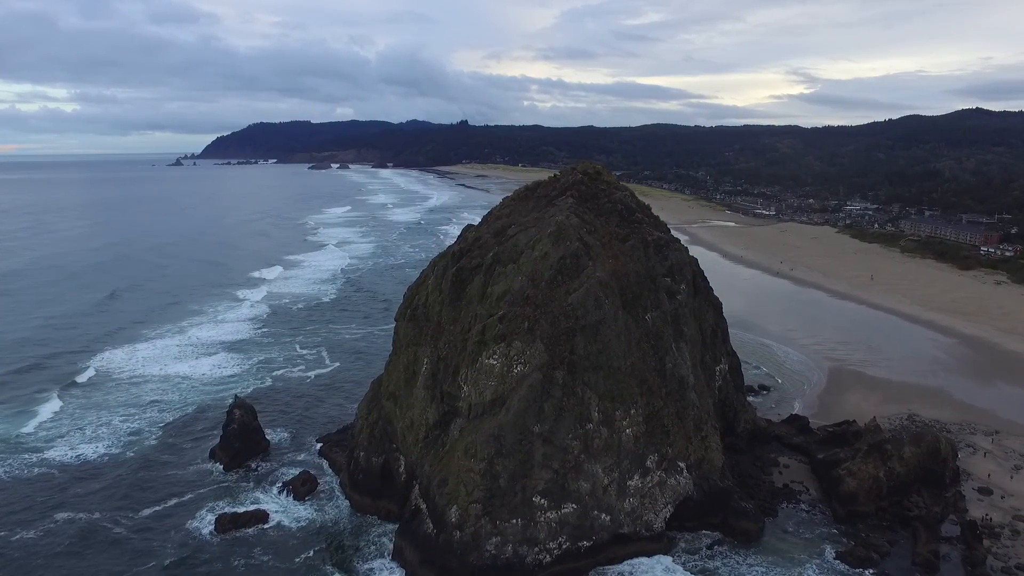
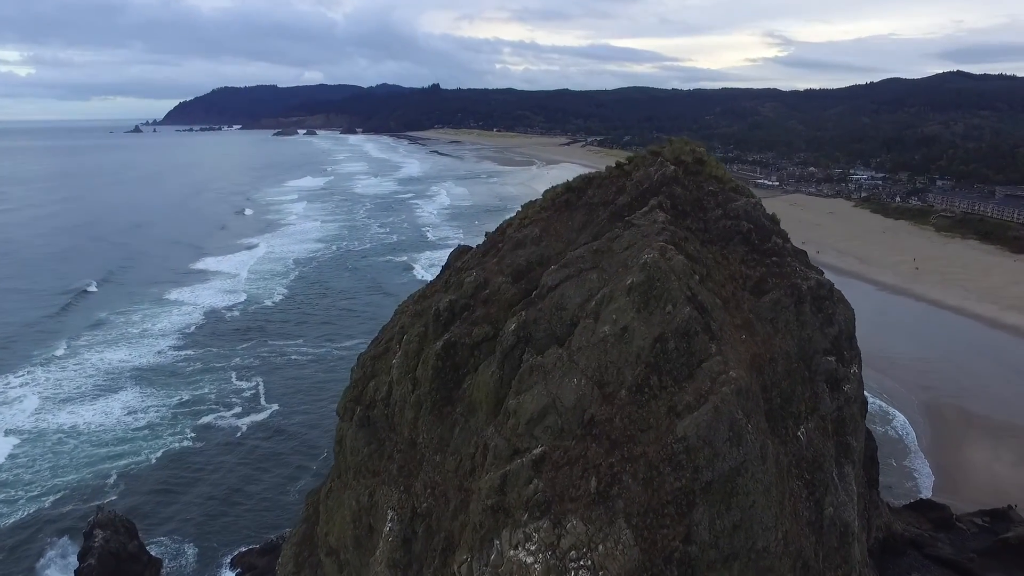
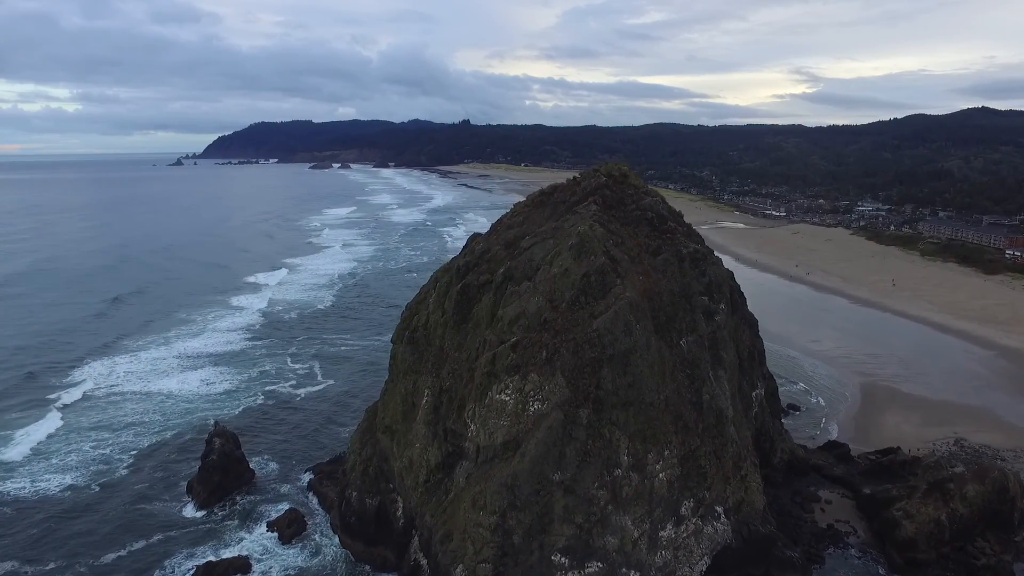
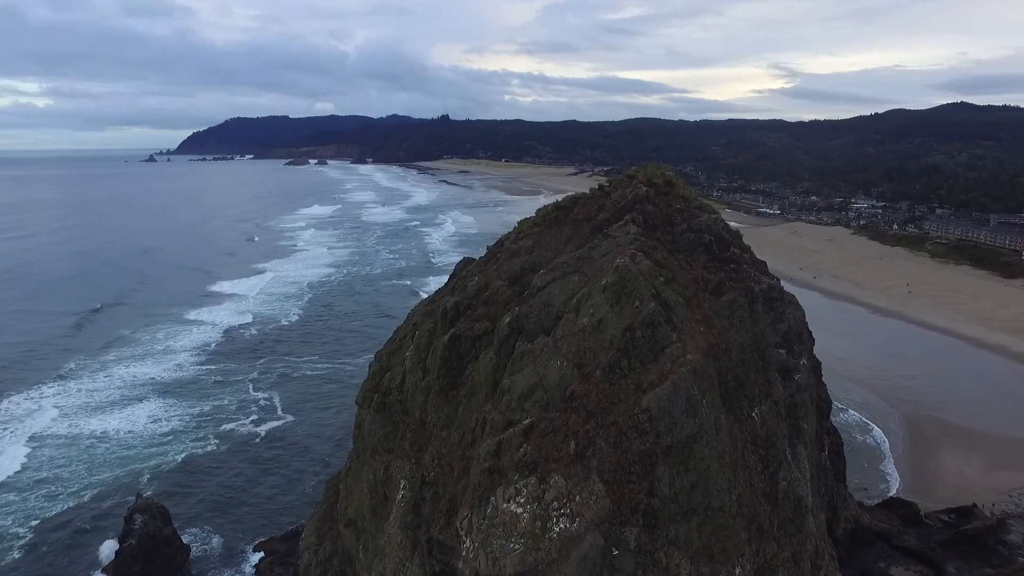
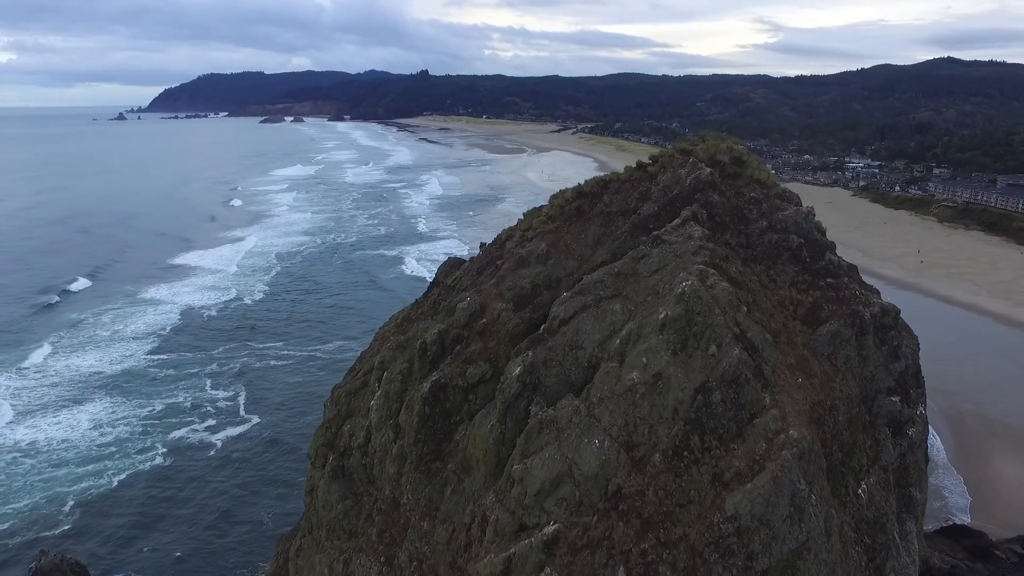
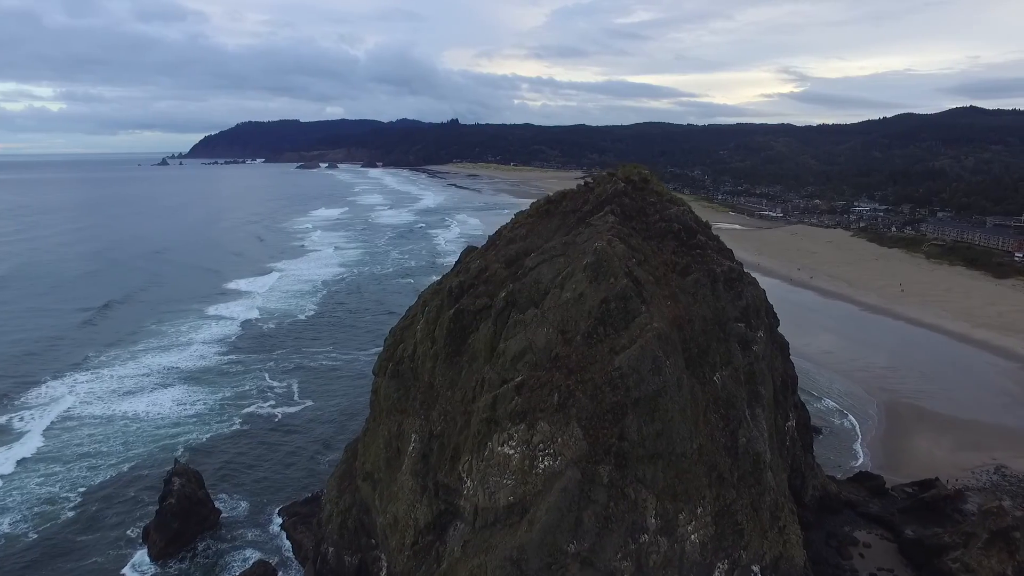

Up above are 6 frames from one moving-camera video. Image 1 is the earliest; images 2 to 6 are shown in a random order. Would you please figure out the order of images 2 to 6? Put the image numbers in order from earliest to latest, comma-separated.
3, 6, 4, 2, 5
